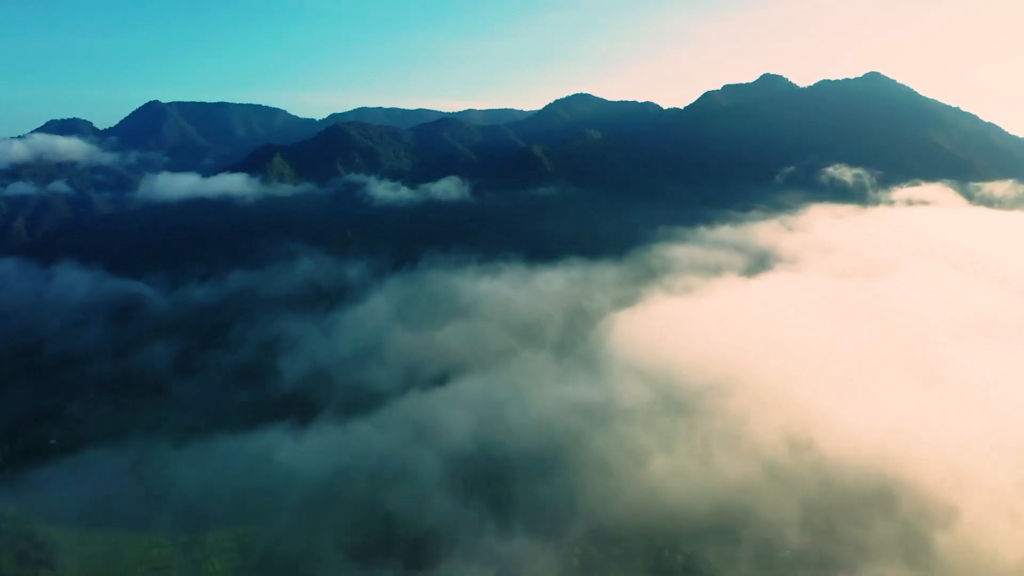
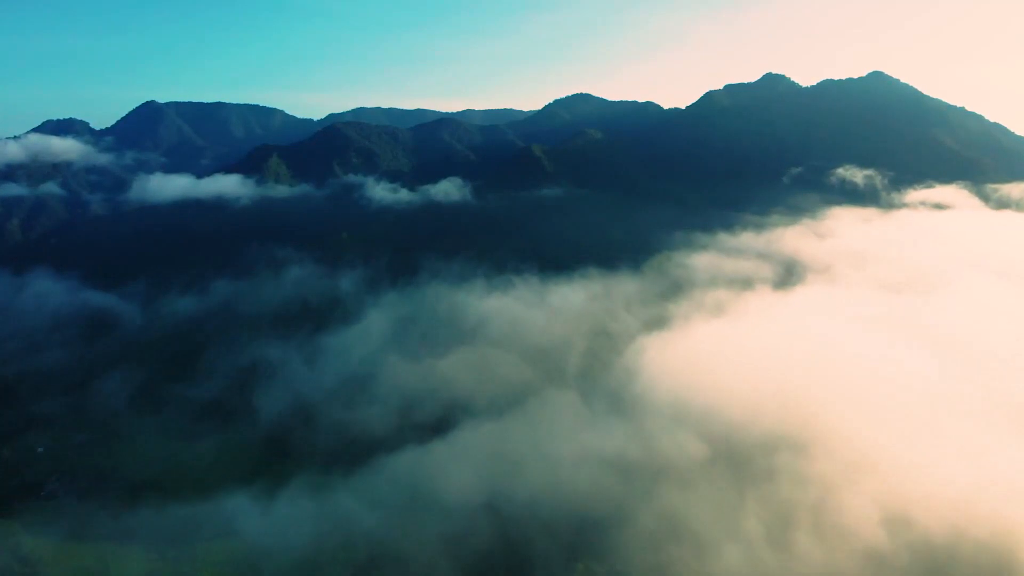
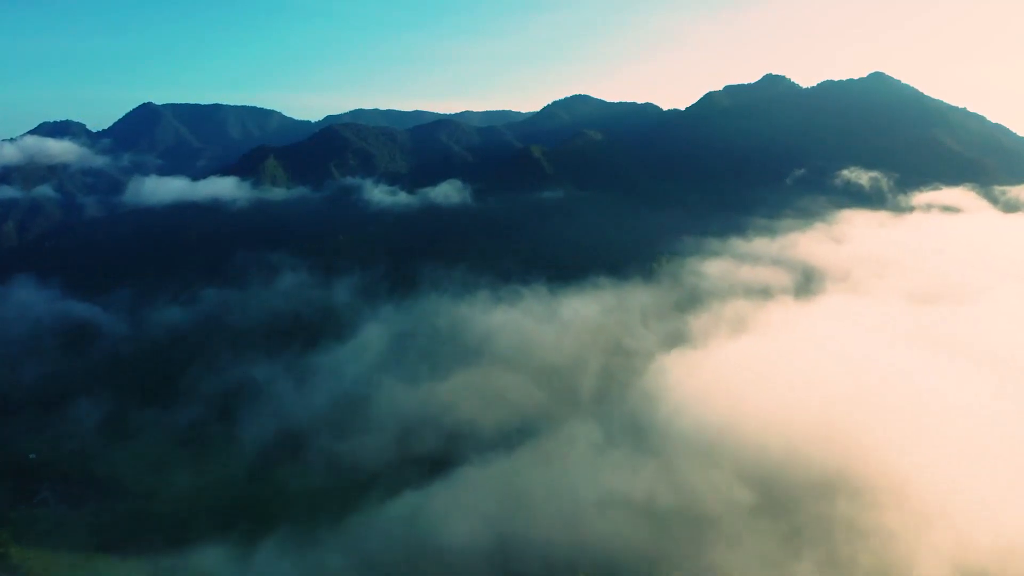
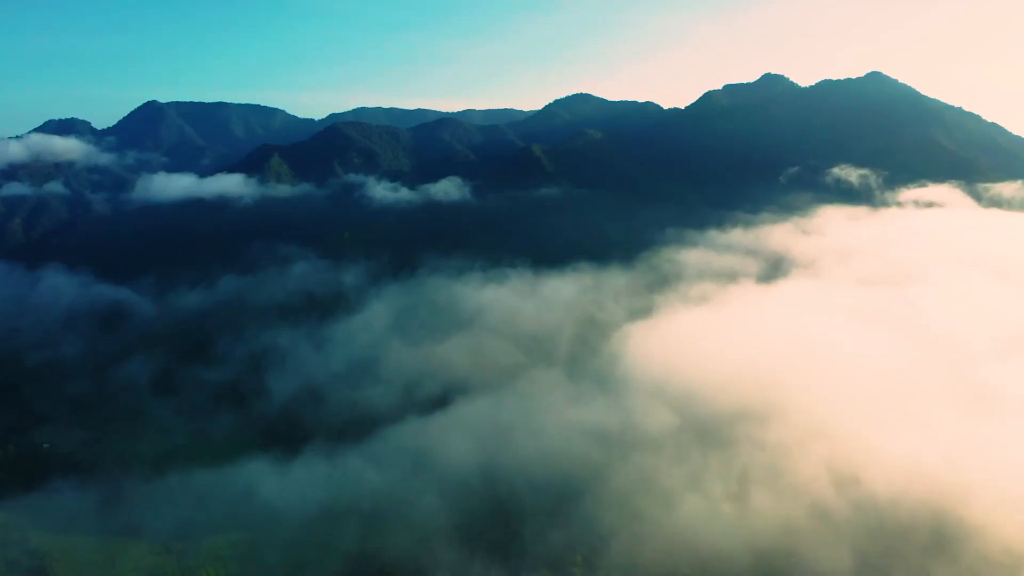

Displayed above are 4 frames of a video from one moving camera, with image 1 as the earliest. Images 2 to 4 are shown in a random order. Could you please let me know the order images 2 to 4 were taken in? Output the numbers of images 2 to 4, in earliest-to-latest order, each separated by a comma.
4, 2, 3
